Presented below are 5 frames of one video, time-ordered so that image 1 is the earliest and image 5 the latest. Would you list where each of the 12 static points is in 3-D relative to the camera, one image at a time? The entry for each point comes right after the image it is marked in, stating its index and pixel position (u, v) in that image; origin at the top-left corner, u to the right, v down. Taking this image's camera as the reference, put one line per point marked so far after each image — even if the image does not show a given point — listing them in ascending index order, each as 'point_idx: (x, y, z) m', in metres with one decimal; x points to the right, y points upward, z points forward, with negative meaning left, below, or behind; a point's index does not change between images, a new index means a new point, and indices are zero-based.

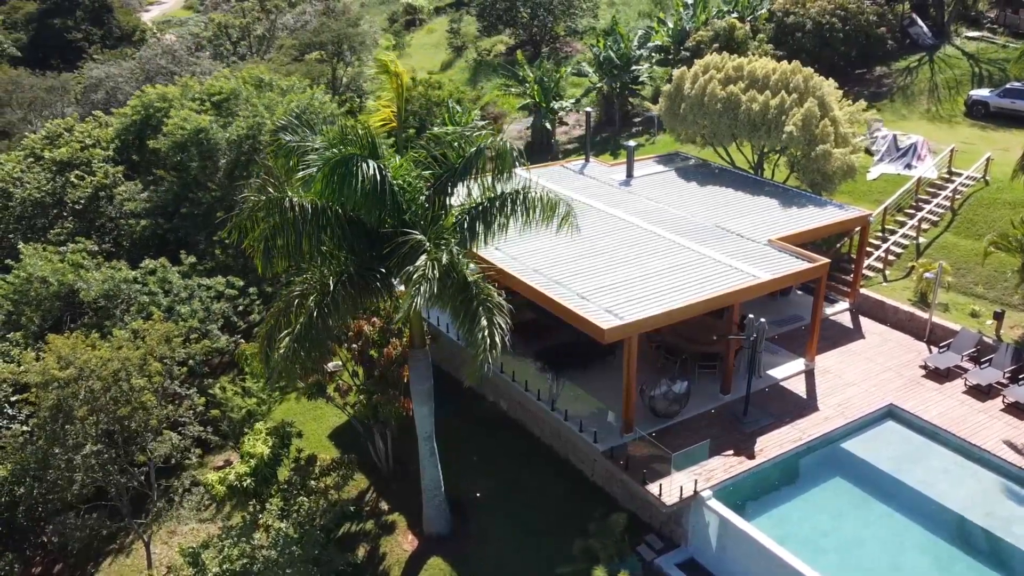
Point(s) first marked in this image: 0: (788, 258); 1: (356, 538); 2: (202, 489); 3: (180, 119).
0: (+4.7, +0.5, +15.3) m
1: (-2.6, -4.1, +14.8) m
2: (-4.8, -3.1, +14.0) m
3: (-7.2, +3.7, +19.6) m
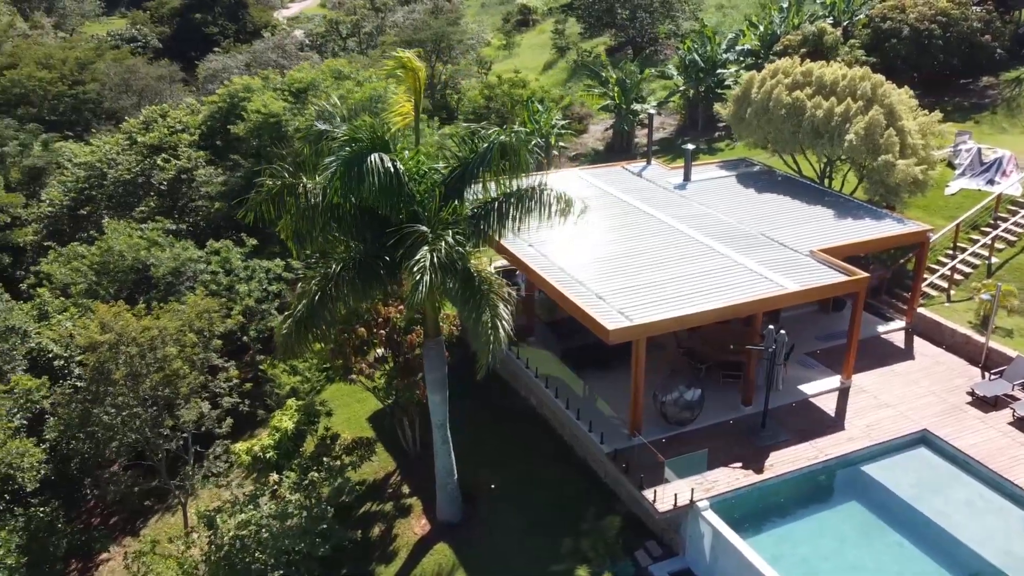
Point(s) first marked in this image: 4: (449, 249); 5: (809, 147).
0: (+5.1, +0.3, +14.7) m
1: (-2.3, -3.9, +15.3) m
2: (-4.7, -2.8, +14.8) m
3: (-5.9, +4.1, +20.6) m
4: (-0.8, +0.5, +11.8) m
5: (+6.1, +2.9, +18.5) m
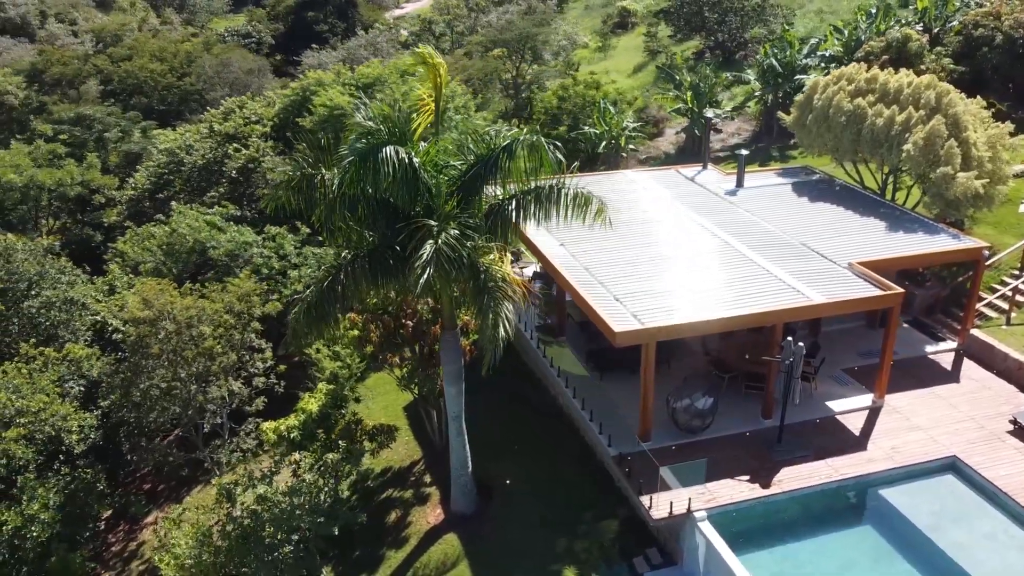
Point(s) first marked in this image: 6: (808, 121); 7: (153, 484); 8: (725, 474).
0: (+5.5, +0.1, +14.1) m
1: (-2.1, -3.8, +15.6) m
2: (-4.4, -2.5, +15.5) m
3: (-4.5, +4.4, +21.4) m
4: (-0.8, +0.6, +11.9) m
5: (+7.1, +2.6, +17.8) m
6: (+6.3, +3.5, +19.2) m
7: (-7.2, -3.8, +17.7) m
8: (+3.0, -2.6, +12.8) m
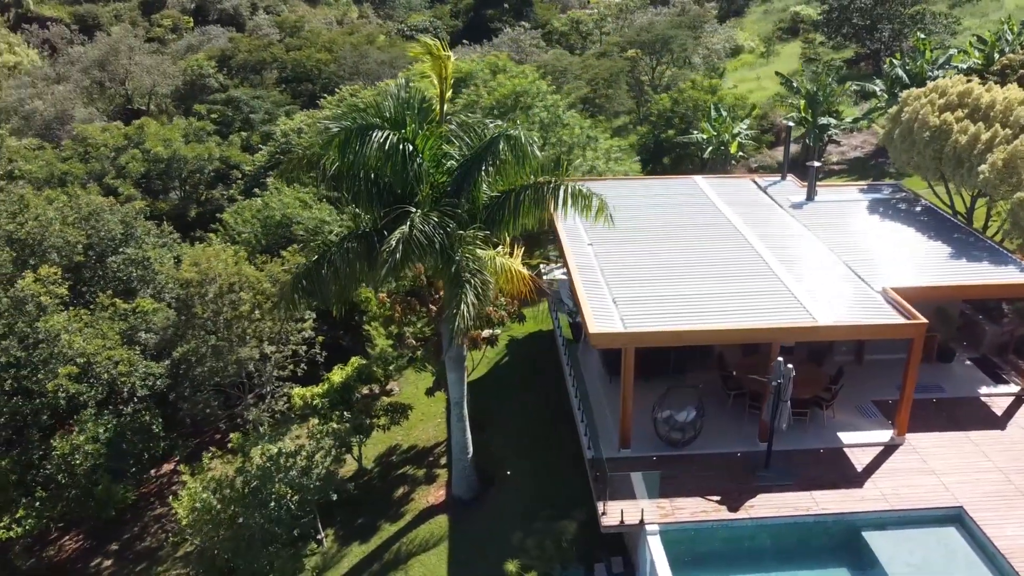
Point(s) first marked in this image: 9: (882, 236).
0: (+5.4, -0.3, +13.1) m
1: (-1.9, -3.5, +16.2) m
2: (-4.1, -2.0, +16.5) m
3: (-2.3, +4.8, +22.2) m
4: (-1.1, +0.8, +12.3) m
5: (+8.0, +2.0, +16.3) m
6: (+7.6, +3.0, +17.8) m
7: (-6.5, -3.1, +19.3) m
8: (+2.5, -2.8, +12.3) m
9: (+6.6, +0.9, +16.0) m
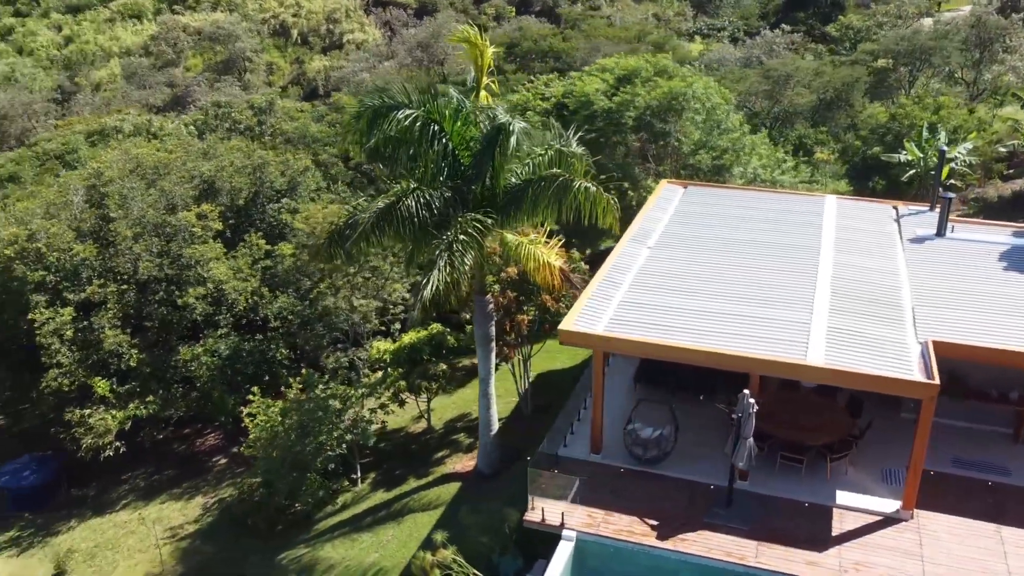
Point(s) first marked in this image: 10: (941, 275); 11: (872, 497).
0: (+5.0, -1.0, +11.4) m
1: (-1.2, -3.0, +17.0) m
2: (-2.8, -1.3, +18.0) m
3: (+1.9, +5.1, +22.6) m
4: (-1.1, +1.2, +12.9) m
5: (+8.9, +0.9, +13.5) m
6: (+9.2, +1.9, +14.9) m
7: (-4.2, -2.0, +21.5) m
8: (+1.7, -2.9, +11.8) m
9: (+7.3, 0.0, +13.7) m
10: (+6.8, +0.2, +14.1) m
11: (+4.8, -2.8, +11.9) m
